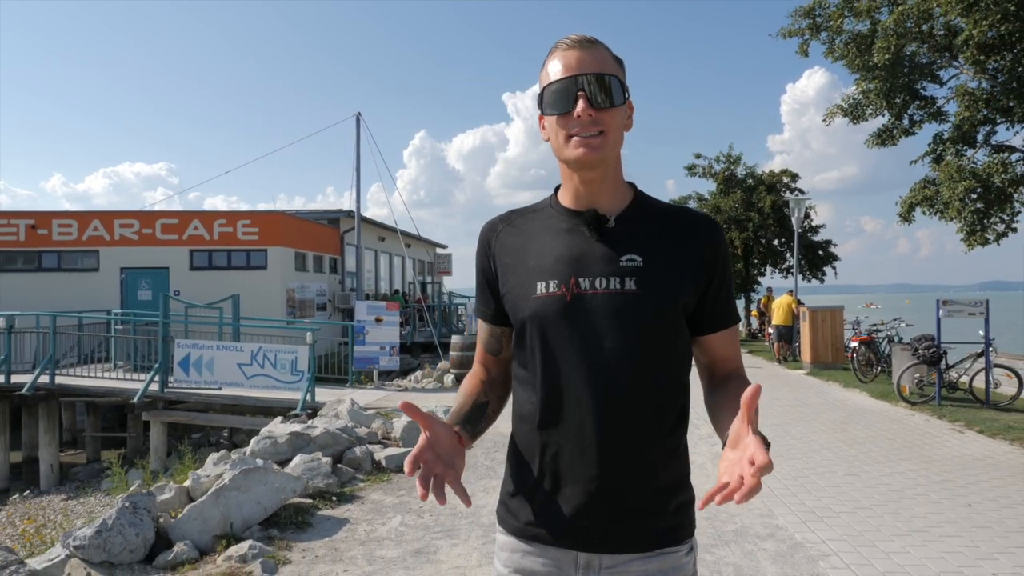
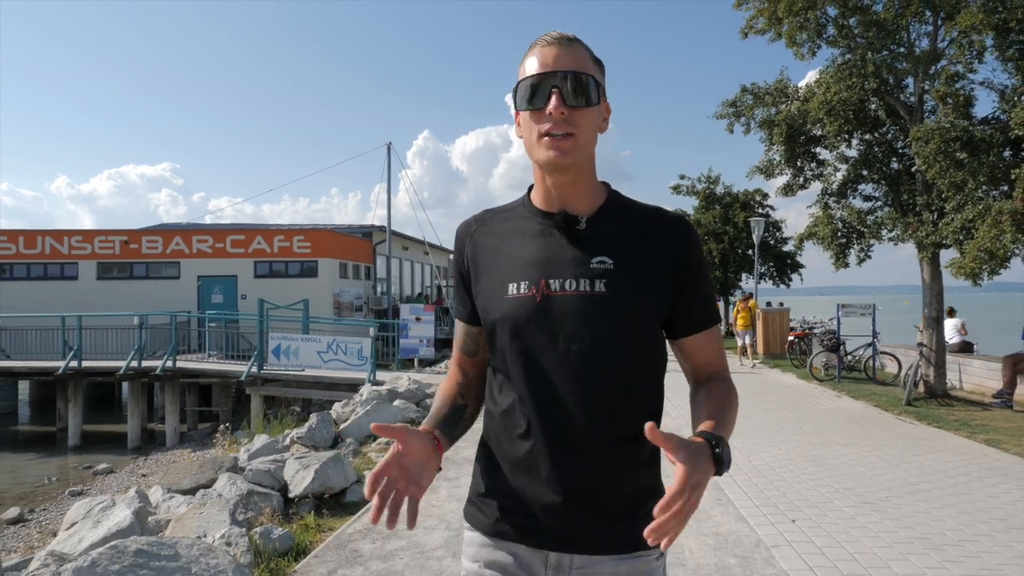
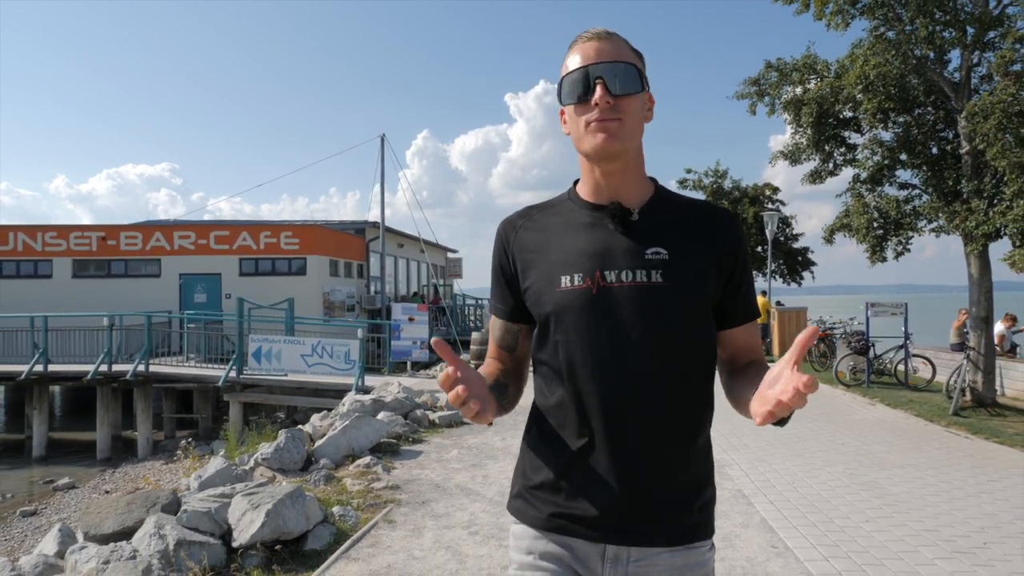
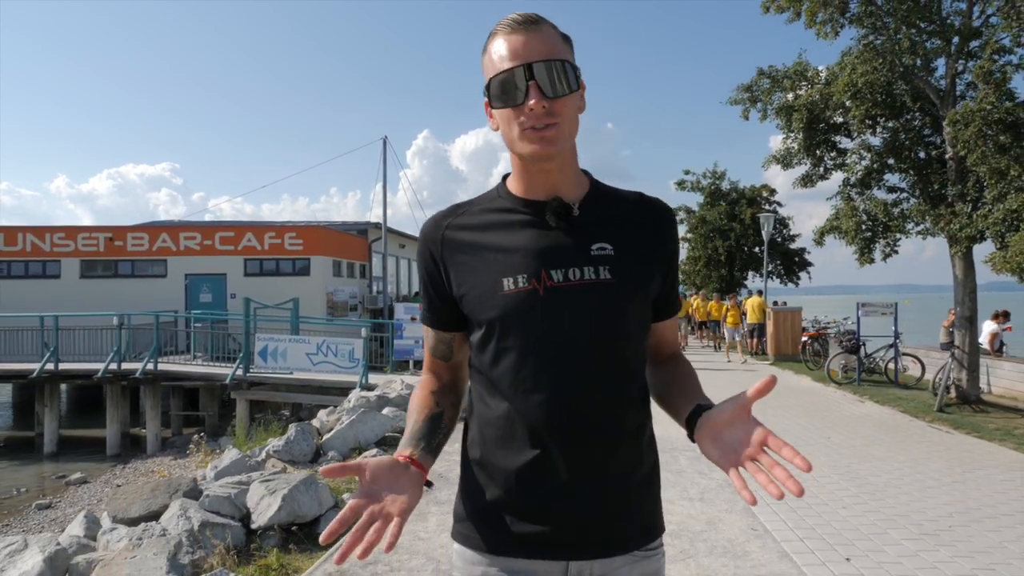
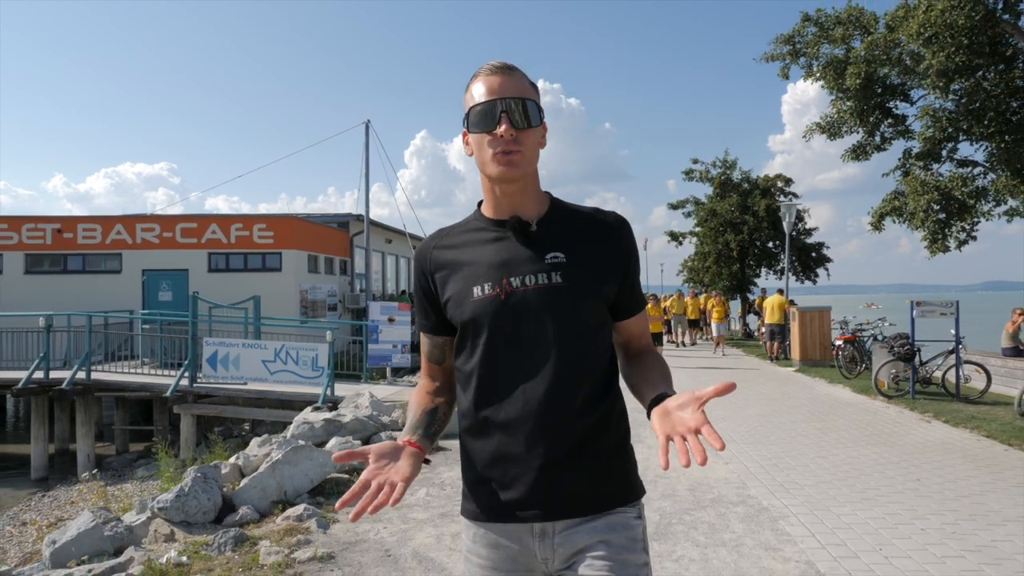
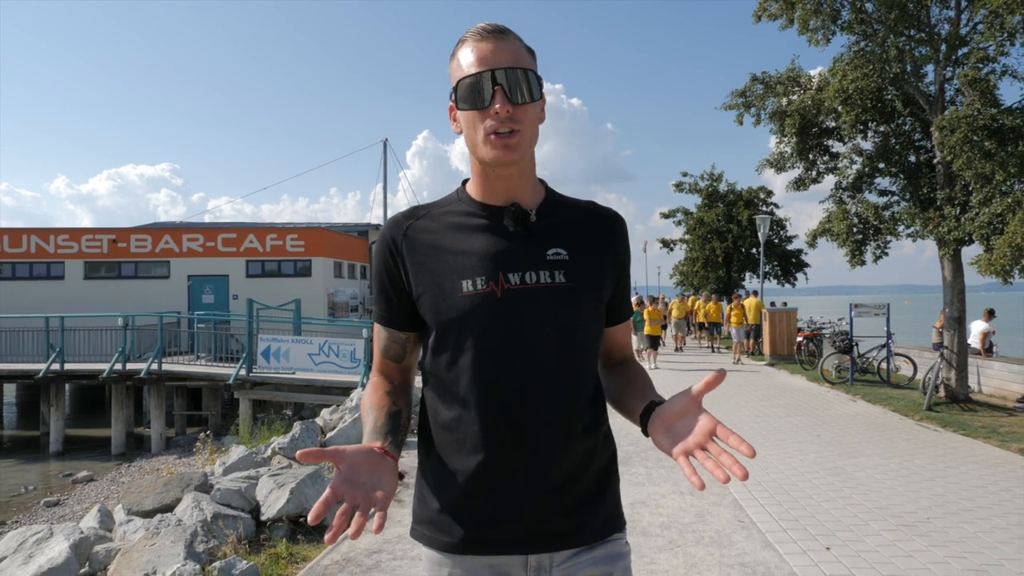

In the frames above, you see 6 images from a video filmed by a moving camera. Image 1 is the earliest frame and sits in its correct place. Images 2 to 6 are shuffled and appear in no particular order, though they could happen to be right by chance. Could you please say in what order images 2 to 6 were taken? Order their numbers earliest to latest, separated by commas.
5, 3, 4, 6, 2
